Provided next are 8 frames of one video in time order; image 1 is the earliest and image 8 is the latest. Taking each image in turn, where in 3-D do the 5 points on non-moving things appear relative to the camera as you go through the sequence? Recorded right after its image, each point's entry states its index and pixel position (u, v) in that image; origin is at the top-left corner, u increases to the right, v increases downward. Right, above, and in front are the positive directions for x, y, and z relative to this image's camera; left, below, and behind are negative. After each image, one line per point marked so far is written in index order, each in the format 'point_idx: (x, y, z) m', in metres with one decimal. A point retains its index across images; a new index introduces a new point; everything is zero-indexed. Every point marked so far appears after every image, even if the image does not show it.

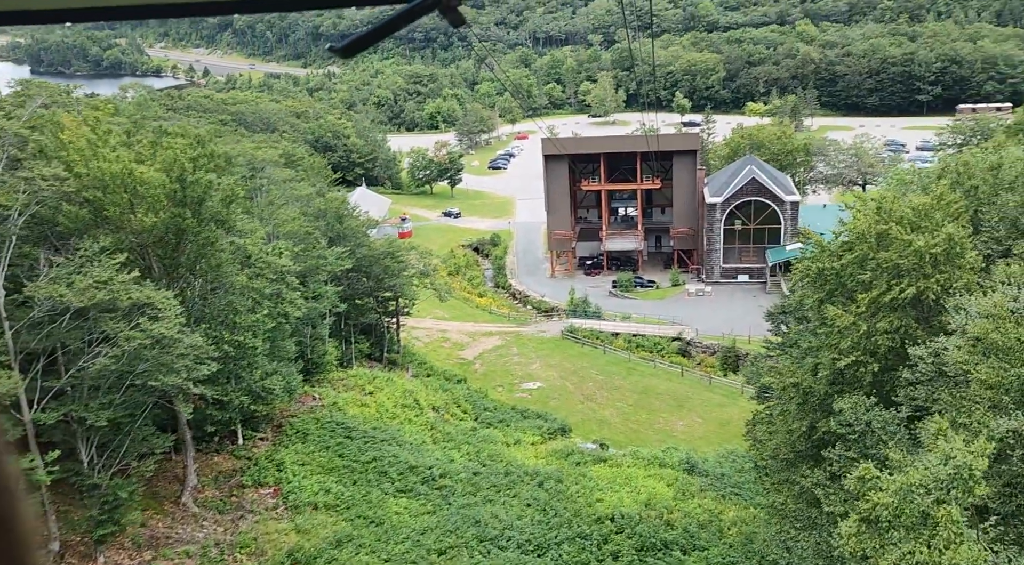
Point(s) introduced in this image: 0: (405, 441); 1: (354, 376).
0: (-2.1, -3.1, +16.0) m
1: (-3.8, -2.2, +19.3) m
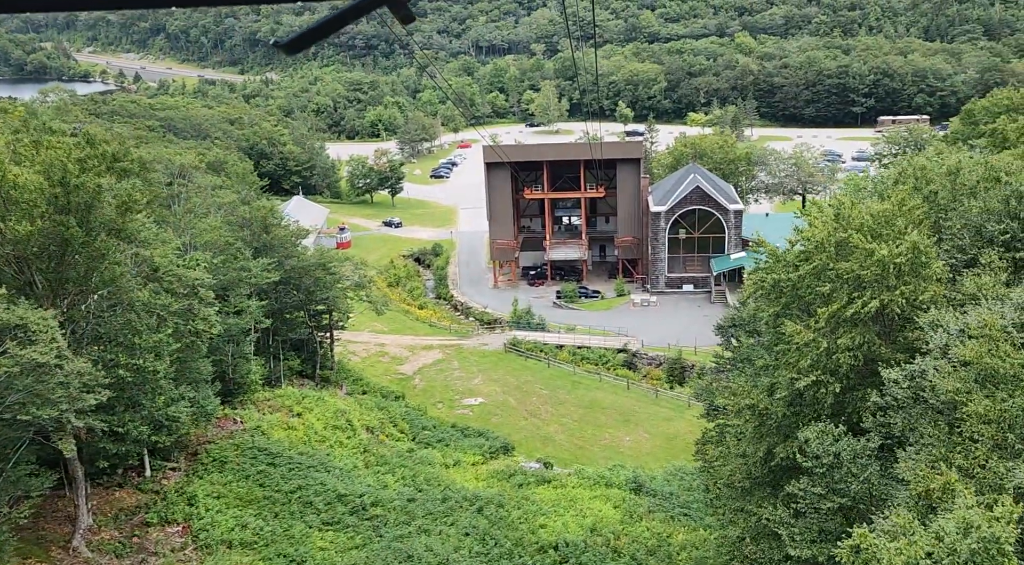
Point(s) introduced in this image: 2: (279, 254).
0: (-3.2, -3.3, +14.8) m
1: (-5.1, -2.5, +18.0) m
2: (-5.5, +0.7, +19.3) m
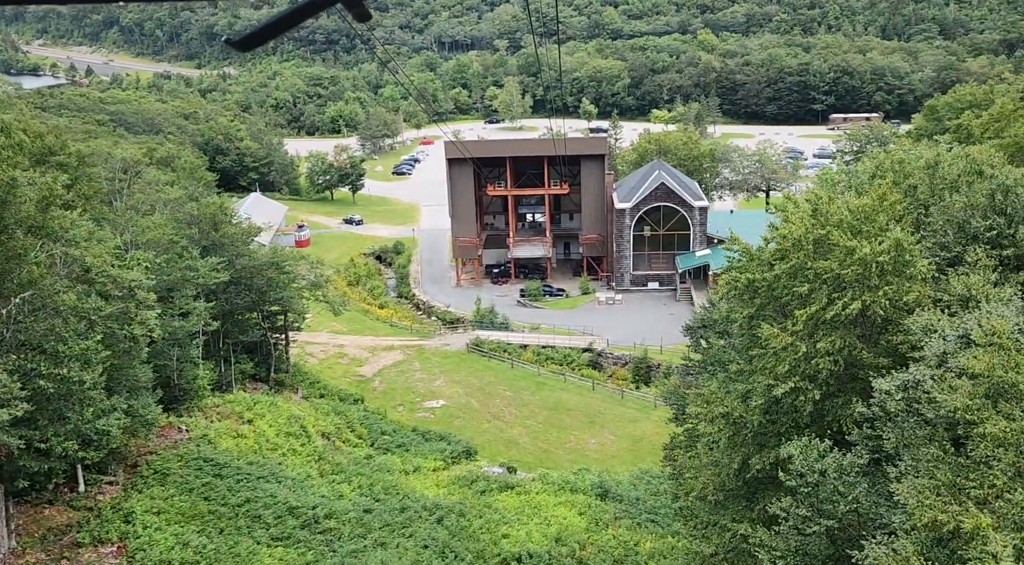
0: (-3.9, -3.3, +14.1) m
1: (-5.9, -2.5, +17.2) m
2: (-6.4, +0.7, +18.4) m
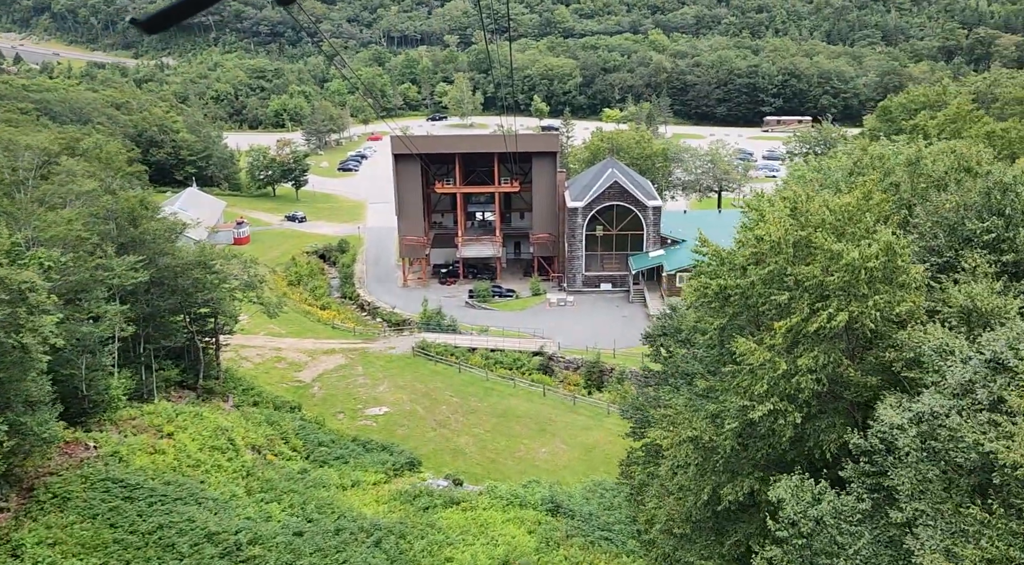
0: (-4.8, -3.4, +12.8) m
1: (-7.0, -2.5, +15.8) m
2: (-7.5, +0.7, +17.0) m
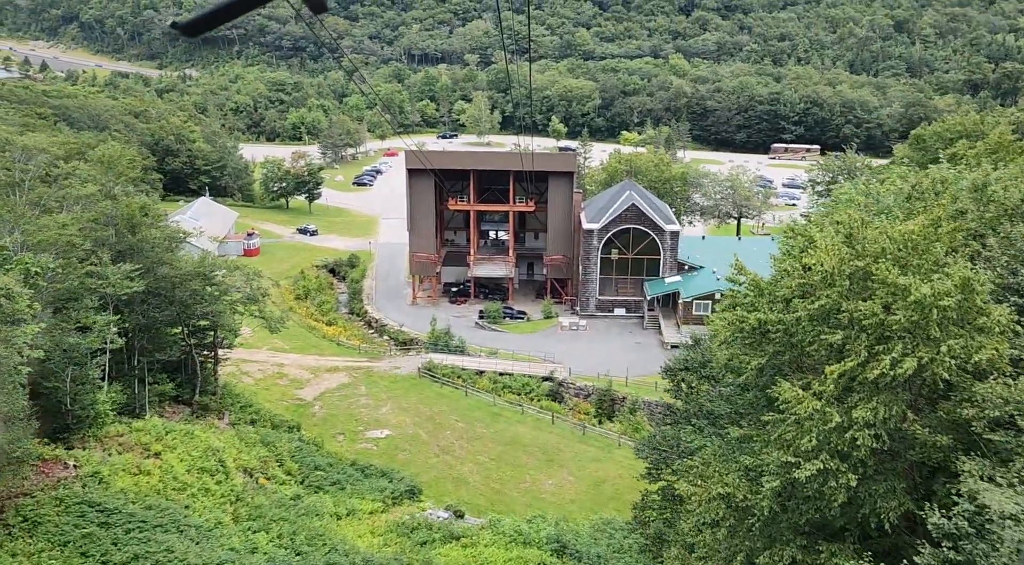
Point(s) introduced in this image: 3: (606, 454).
0: (-4.7, -3.6, +12.0) m
1: (-6.9, -2.7, +15.0) m
2: (-7.3, +0.5, +16.3) m
3: (+2.3, -4.2, +19.8) m
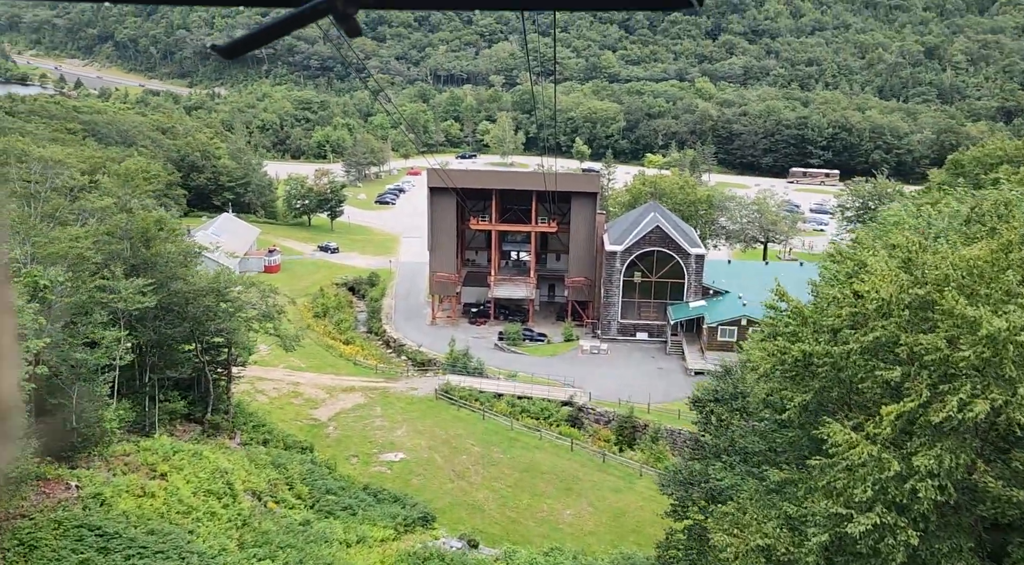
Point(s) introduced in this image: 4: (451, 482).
0: (-4.5, -3.8, +11.5) m
1: (-6.6, -3.0, +14.6) m
2: (-6.9, +0.2, +15.9) m
3: (+2.7, -4.7, +19.1) m
4: (-1.4, -4.6, +18.8) m
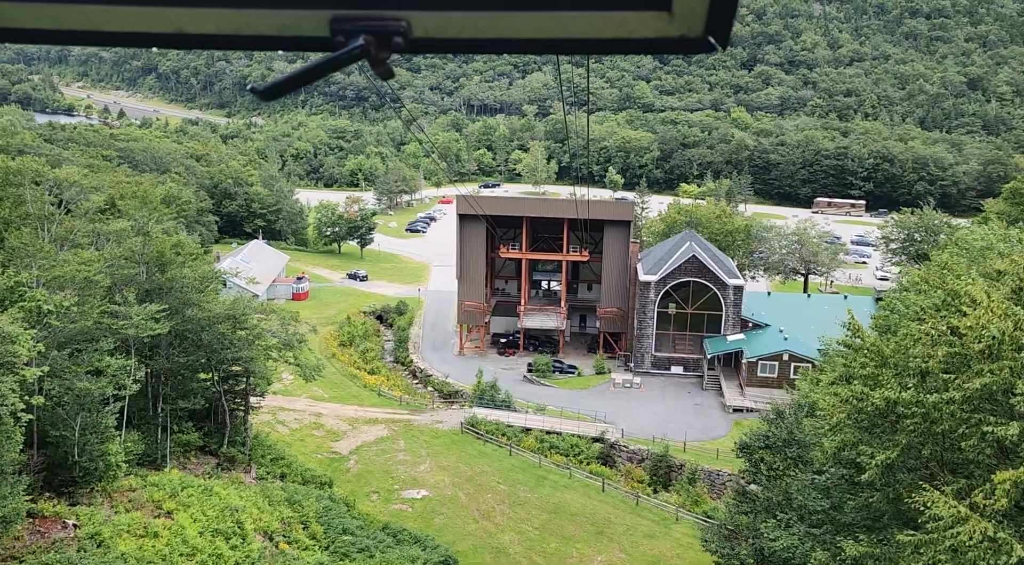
0: (-4.2, -4.1, +10.6) m
1: (-6.1, -3.4, +13.8) m
2: (-6.3, -0.3, +15.3) m
3: (+3.3, -5.4, +17.9) m
4: (-0.8, -5.2, +17.8) m
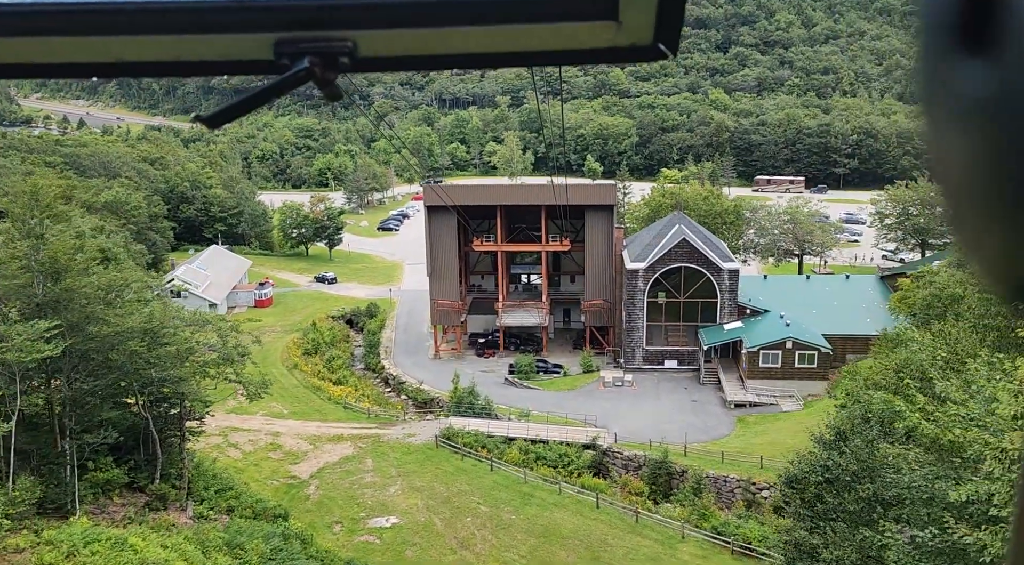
0: (-4.4, -4.2, +8.1) m
1: (-6.4, -3.6, +11.3) m
2: (-6.8, -0.5, +12.8) m
3: (+3.0, -5.1, +15.6) m
4: (-1.1, -5.1, +15.3) m
